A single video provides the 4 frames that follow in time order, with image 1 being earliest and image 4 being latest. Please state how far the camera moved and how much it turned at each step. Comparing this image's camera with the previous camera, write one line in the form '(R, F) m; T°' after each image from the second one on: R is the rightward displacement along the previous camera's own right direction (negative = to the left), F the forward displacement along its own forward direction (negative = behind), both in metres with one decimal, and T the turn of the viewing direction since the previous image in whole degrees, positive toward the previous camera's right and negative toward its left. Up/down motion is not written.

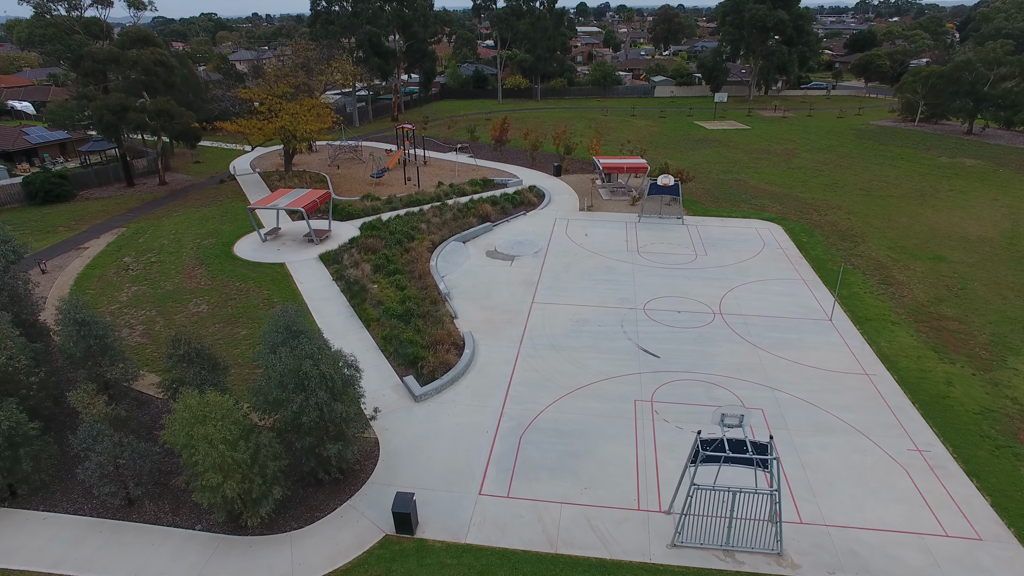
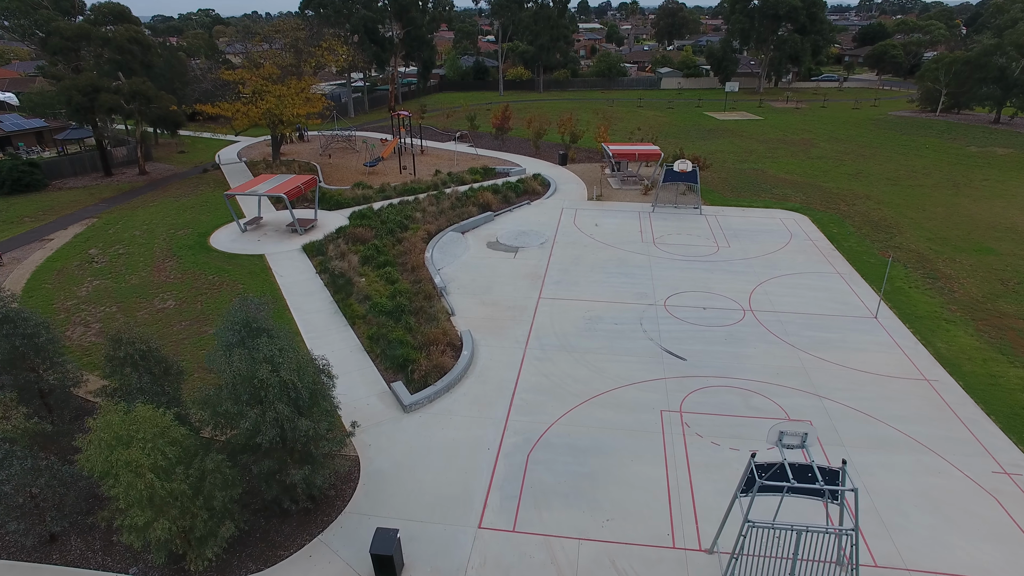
(-0.1, +1.5) m; 0°
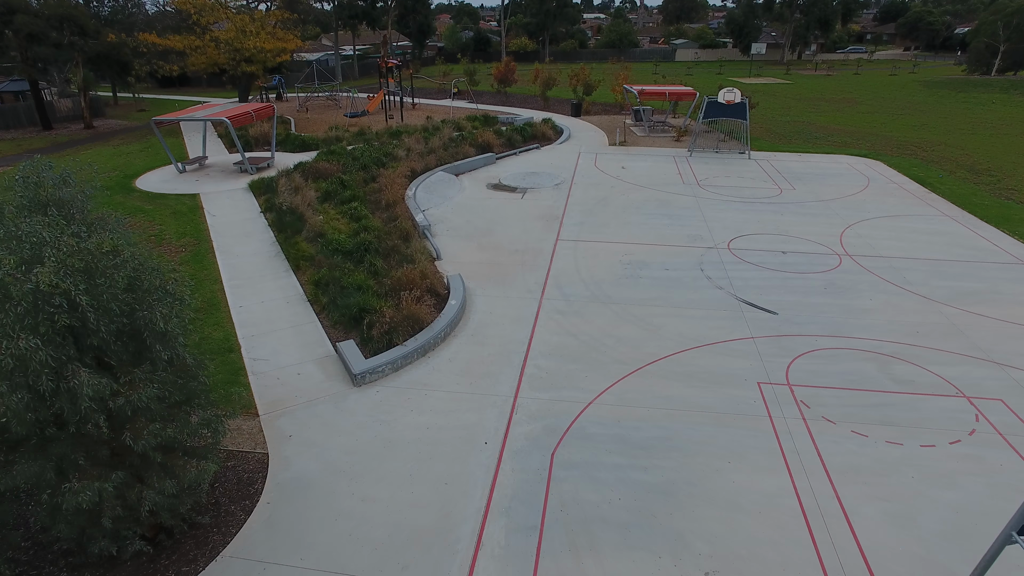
(-0.1, +3.3) m; 0°
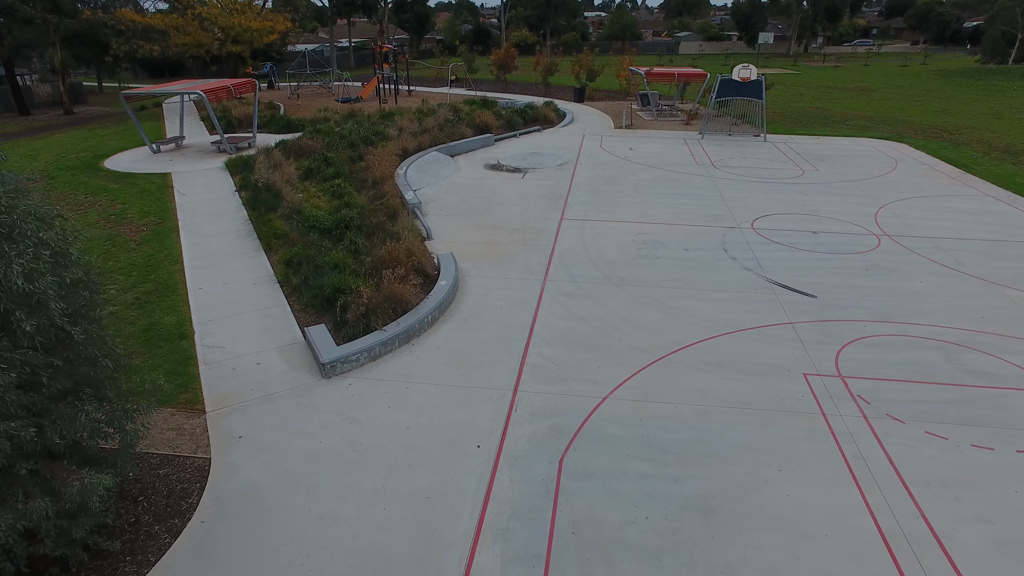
(0.0, +0.9) m; 0°
